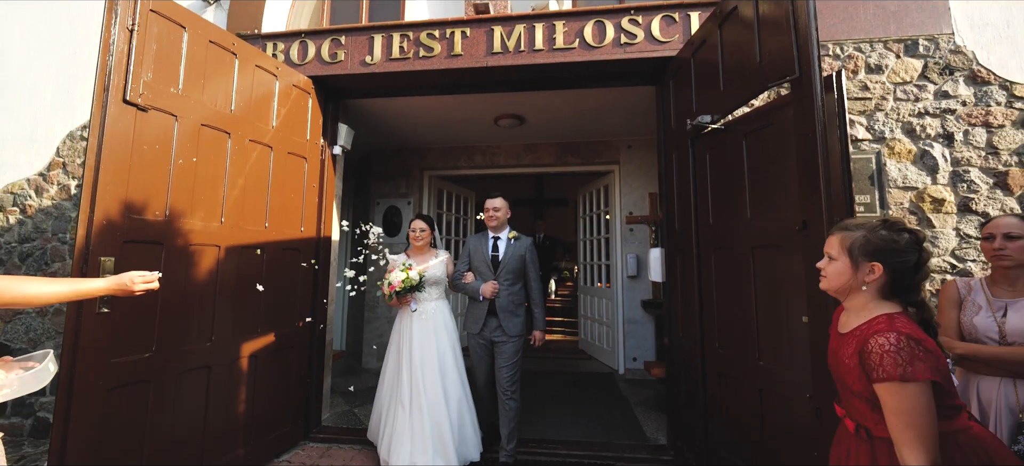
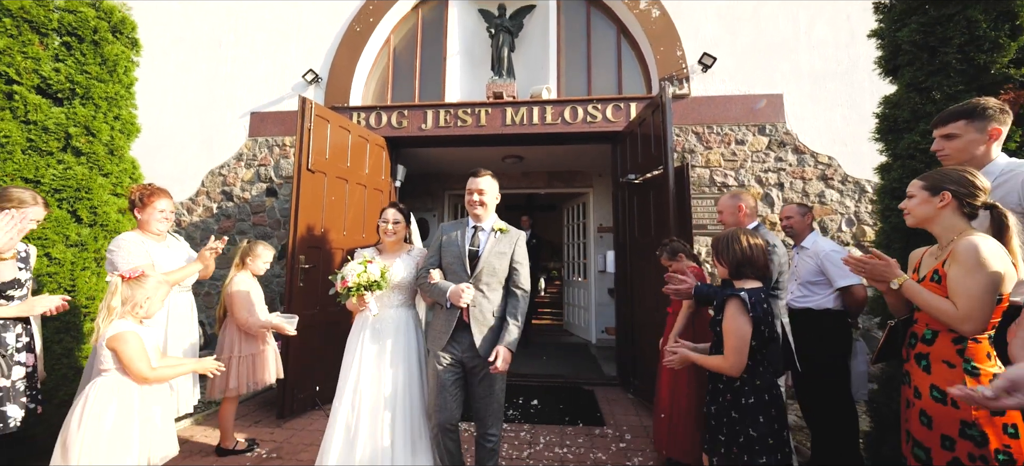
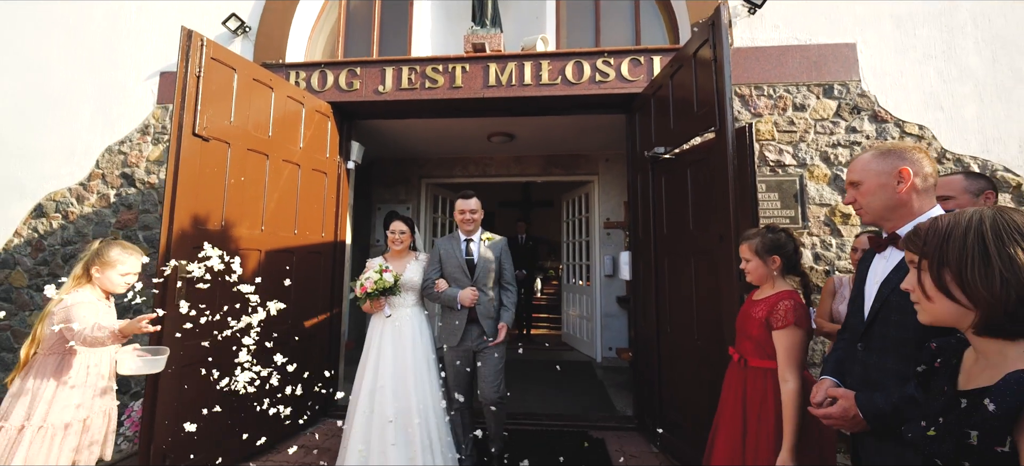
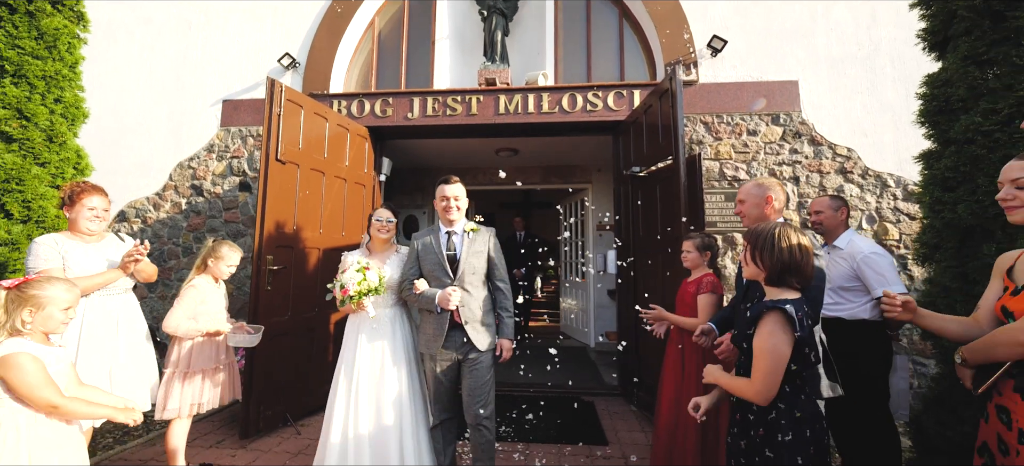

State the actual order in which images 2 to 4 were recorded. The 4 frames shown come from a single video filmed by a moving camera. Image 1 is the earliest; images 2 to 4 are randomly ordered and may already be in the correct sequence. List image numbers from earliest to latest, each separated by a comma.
3, 4, 2
